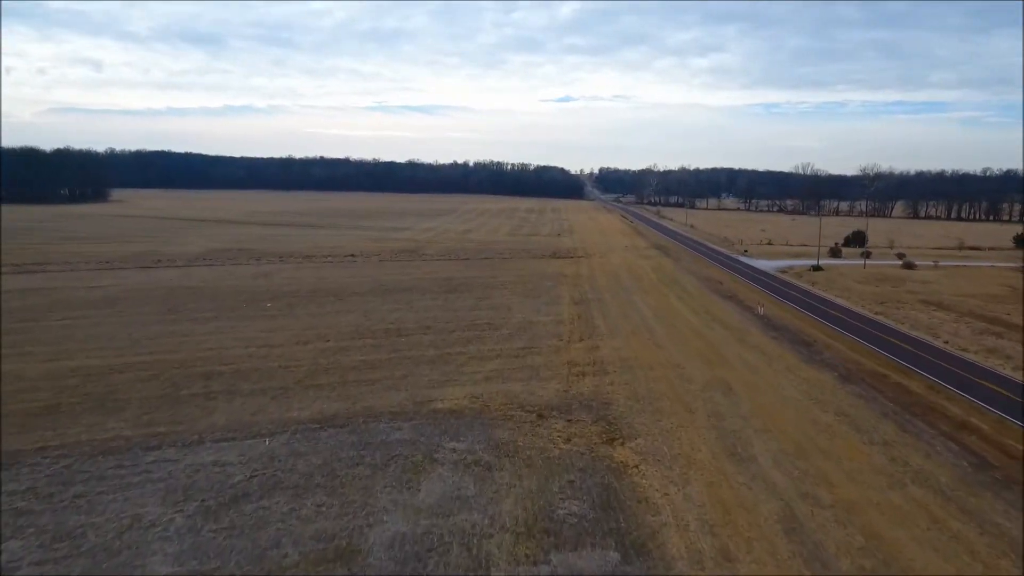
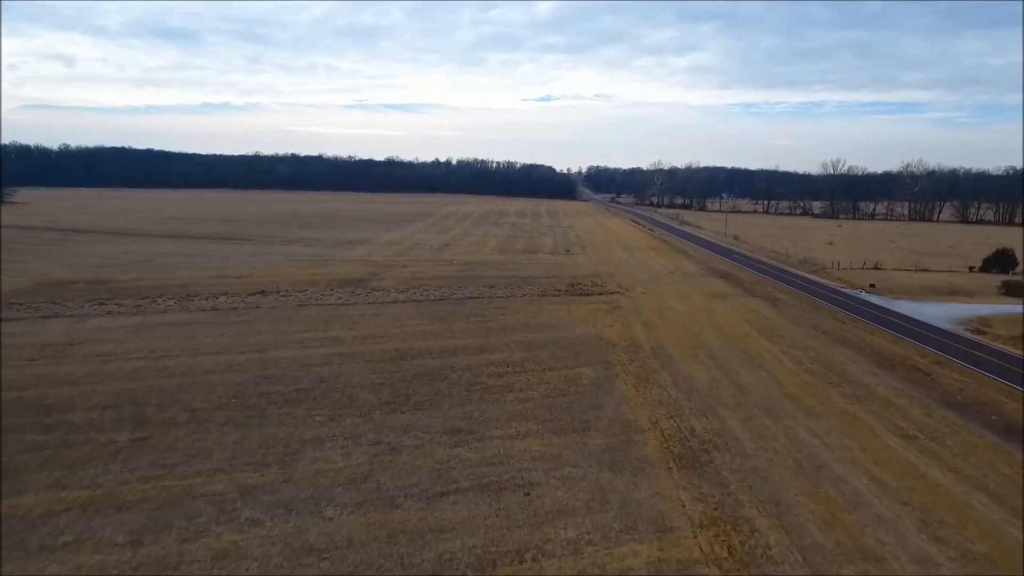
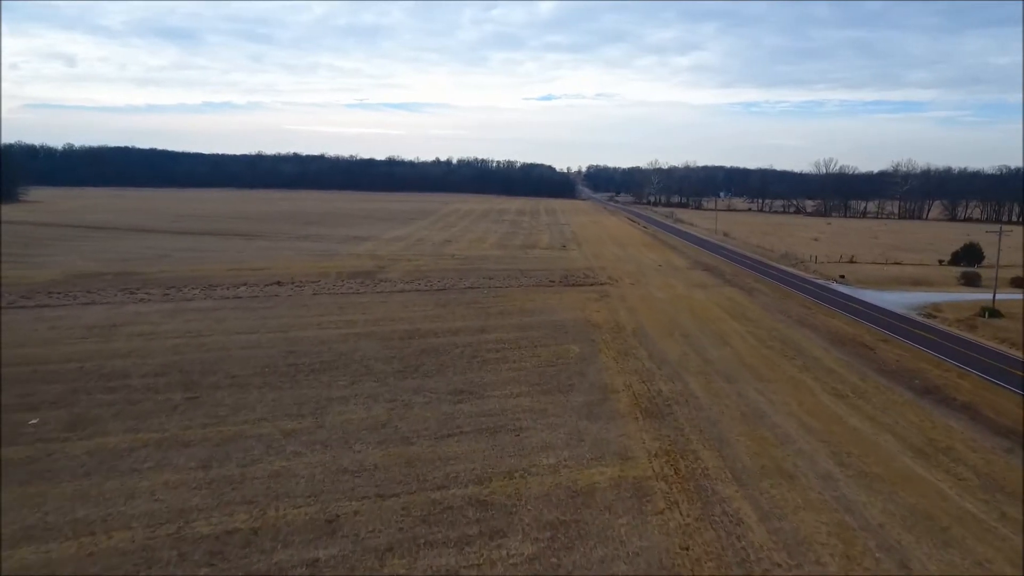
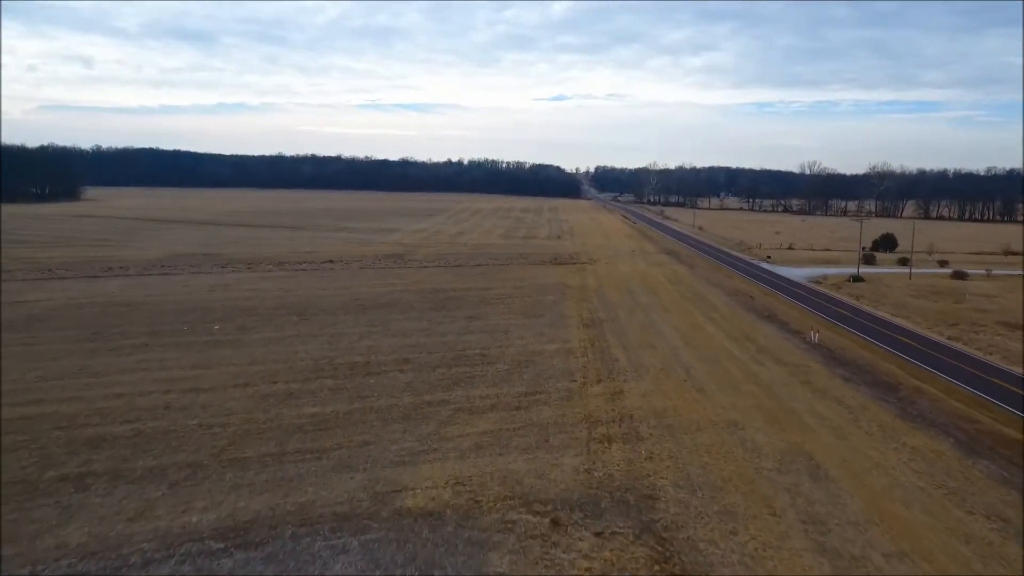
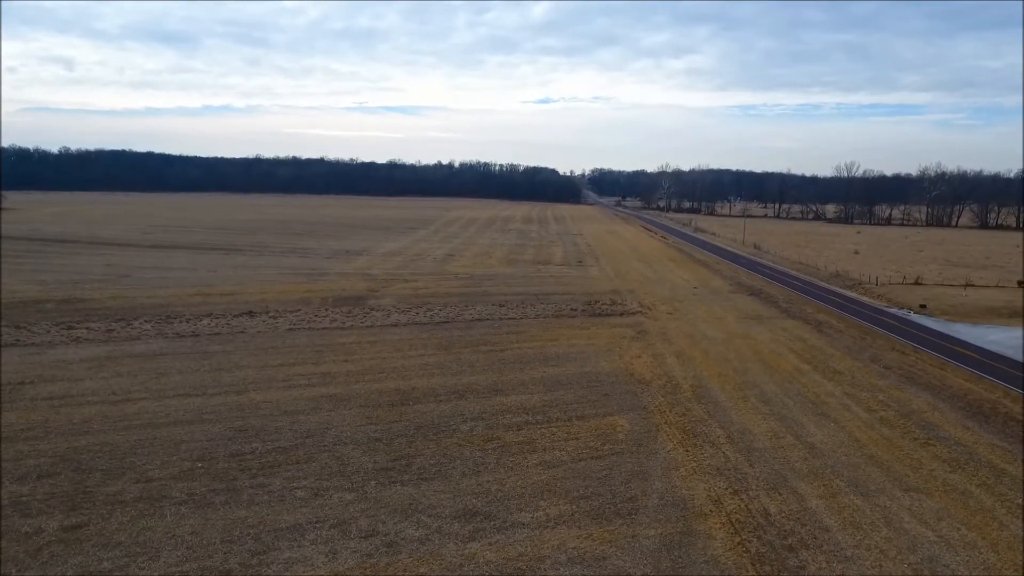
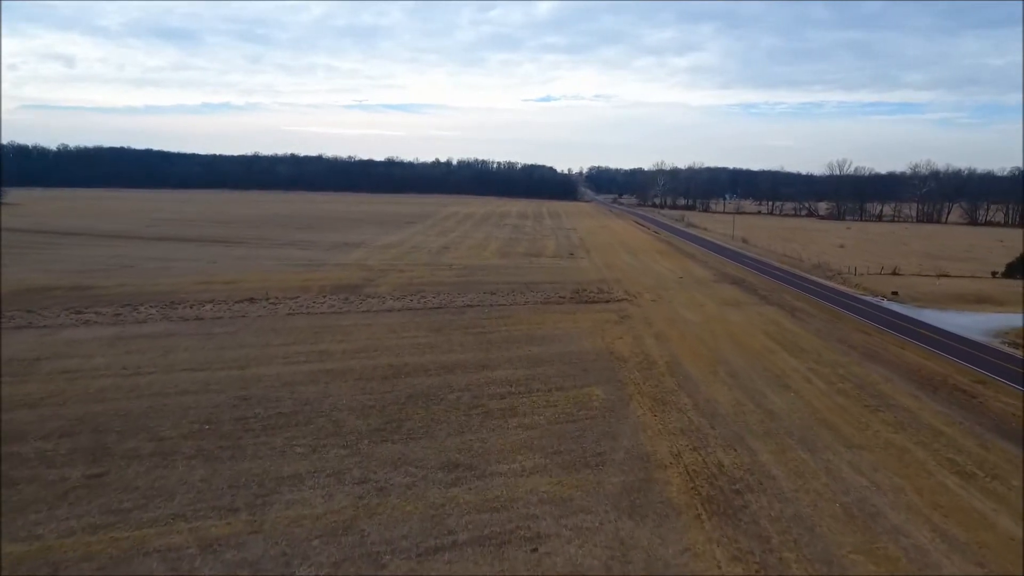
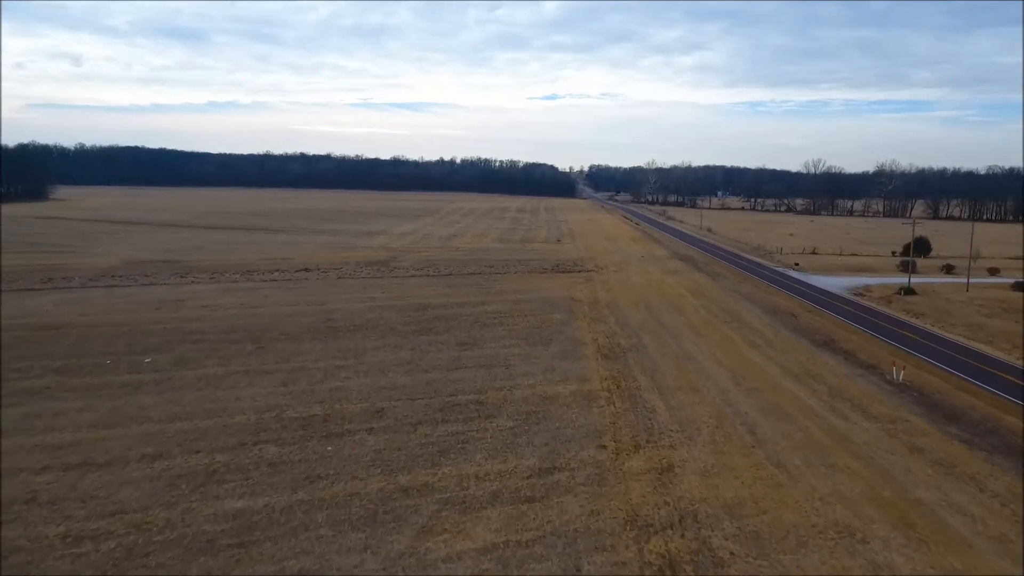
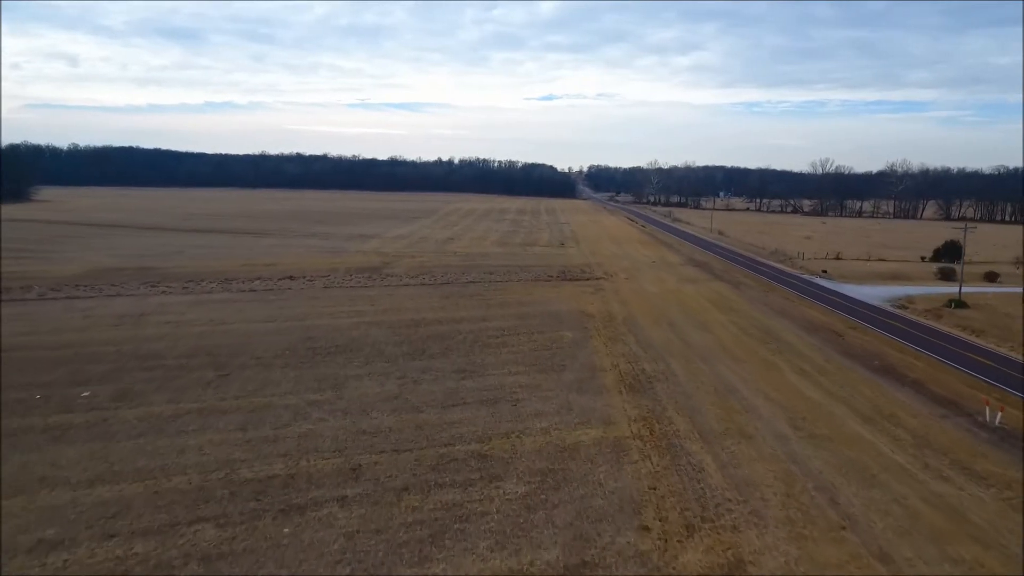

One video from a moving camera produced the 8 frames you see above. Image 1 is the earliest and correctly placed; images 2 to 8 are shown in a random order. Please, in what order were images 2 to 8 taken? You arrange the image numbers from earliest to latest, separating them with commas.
4, 7, 8, 3, 2, 6, 5
